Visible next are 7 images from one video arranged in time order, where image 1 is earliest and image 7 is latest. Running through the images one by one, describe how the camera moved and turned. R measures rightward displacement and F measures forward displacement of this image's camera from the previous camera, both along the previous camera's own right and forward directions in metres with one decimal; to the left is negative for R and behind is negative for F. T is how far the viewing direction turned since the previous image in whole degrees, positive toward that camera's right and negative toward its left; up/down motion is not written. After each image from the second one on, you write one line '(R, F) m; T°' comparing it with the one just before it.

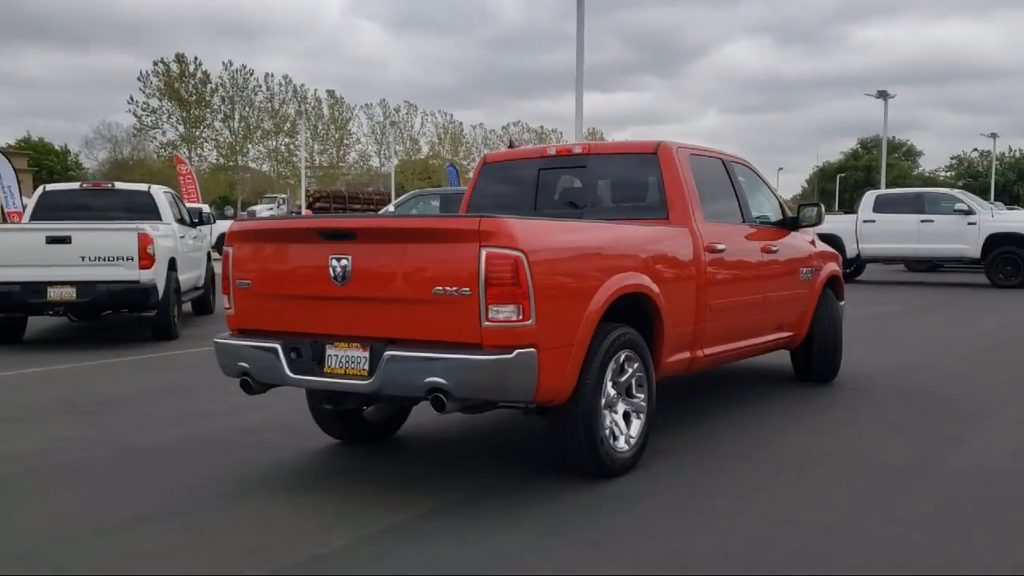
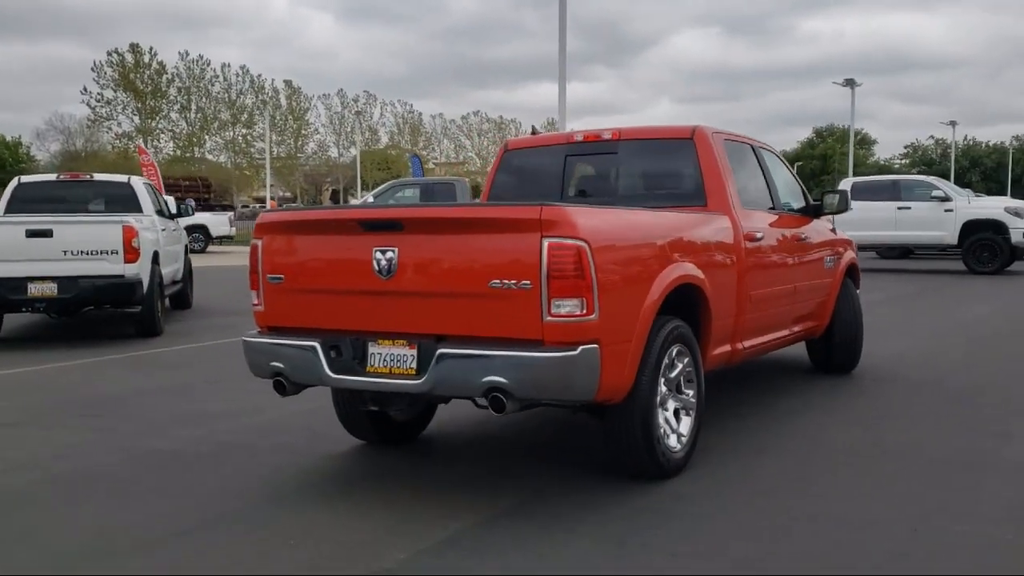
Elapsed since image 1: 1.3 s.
(-0.5, +0.3) m; +2°
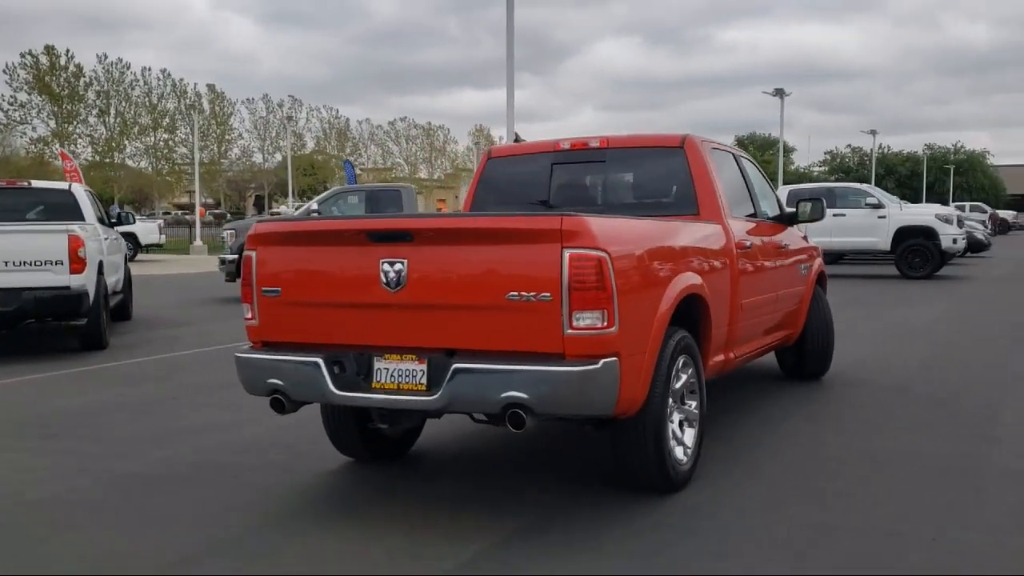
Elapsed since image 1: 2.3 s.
(-0.4, +0.1) m; +4°
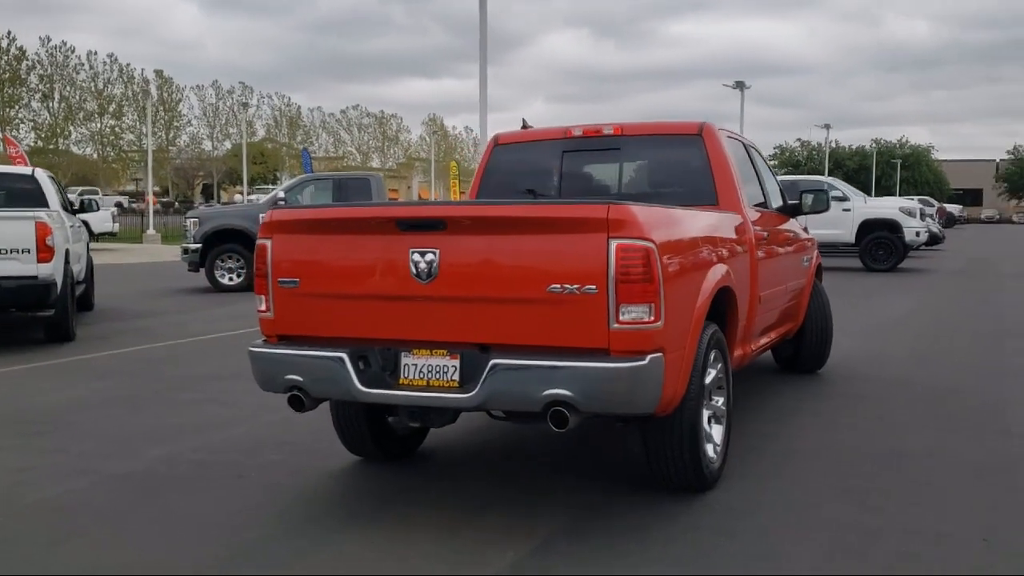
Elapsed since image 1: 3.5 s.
(-0.4, +0.2) m; +3°
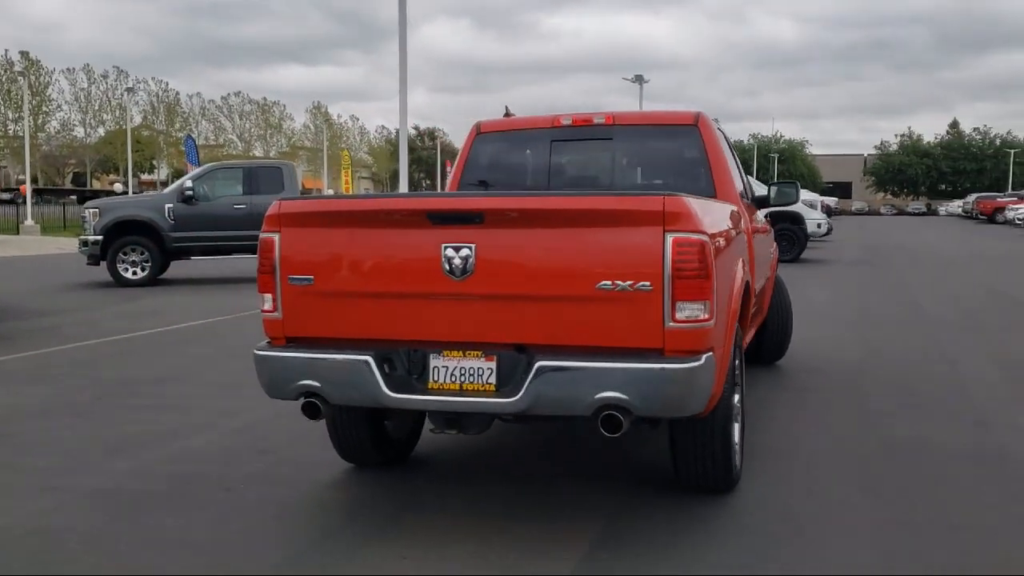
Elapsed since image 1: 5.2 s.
(-0.7, +0.3) m; +7°
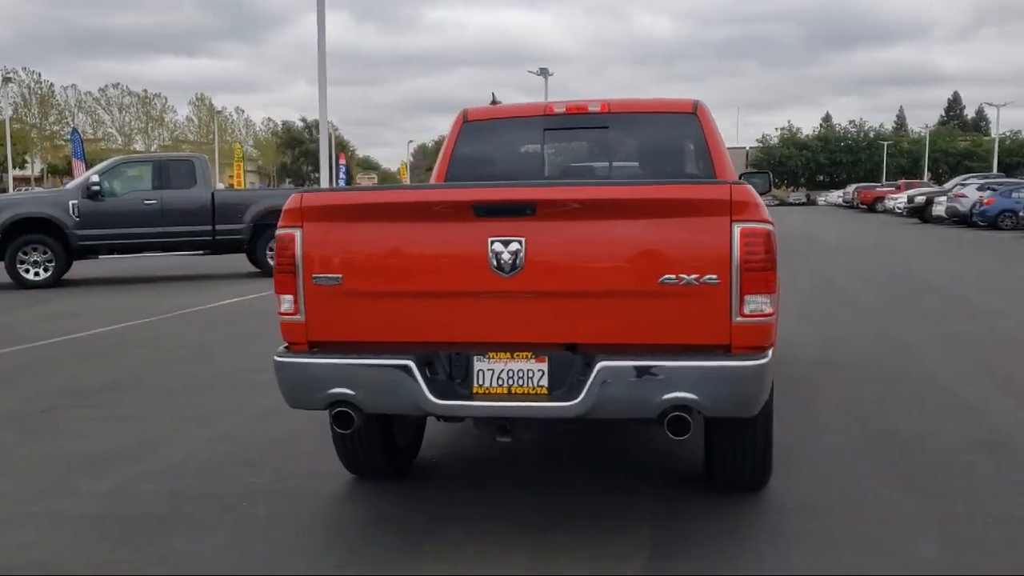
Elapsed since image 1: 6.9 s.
(-0.7, +0.3) m; +6°
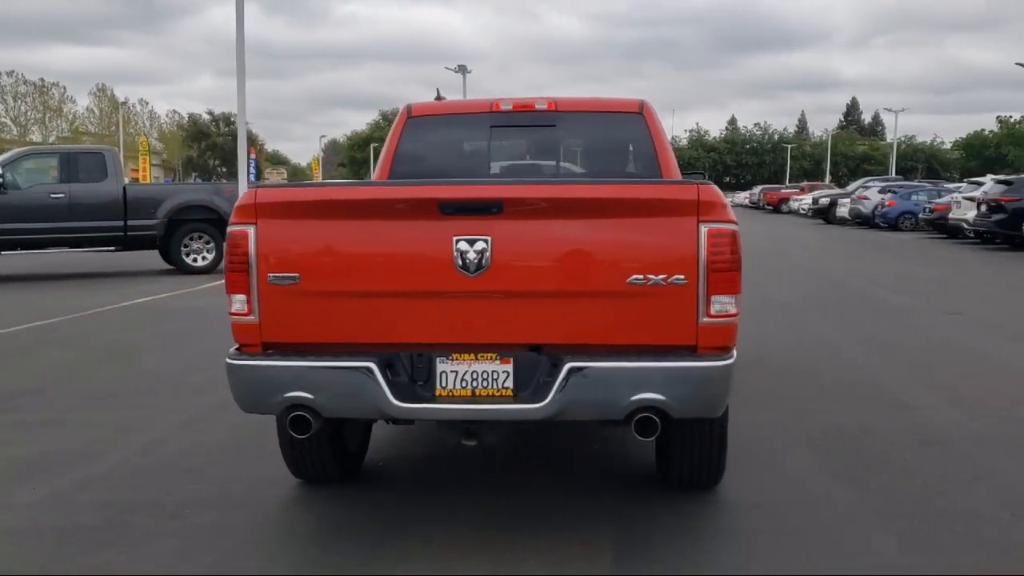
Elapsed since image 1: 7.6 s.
(-0.2, +0.1) m; +5°
